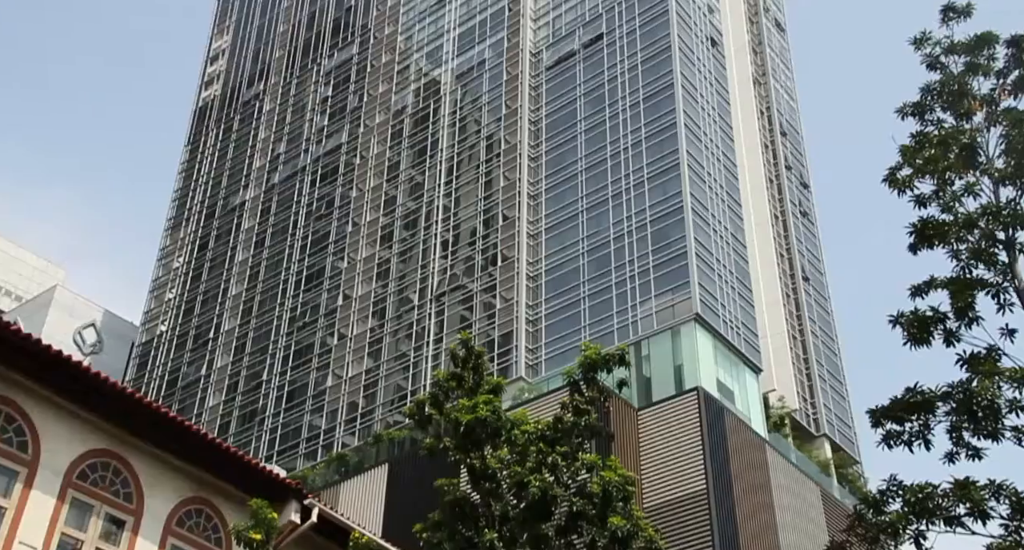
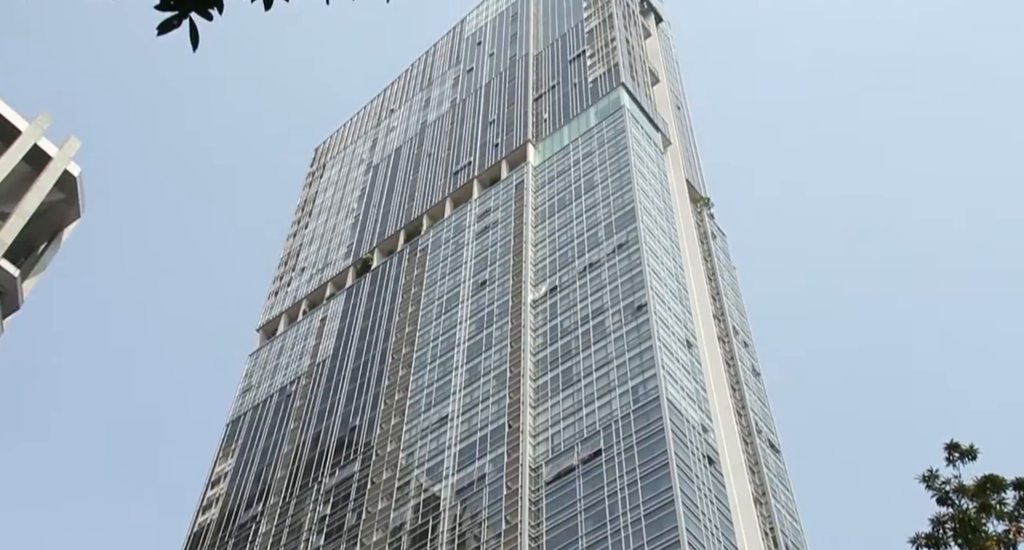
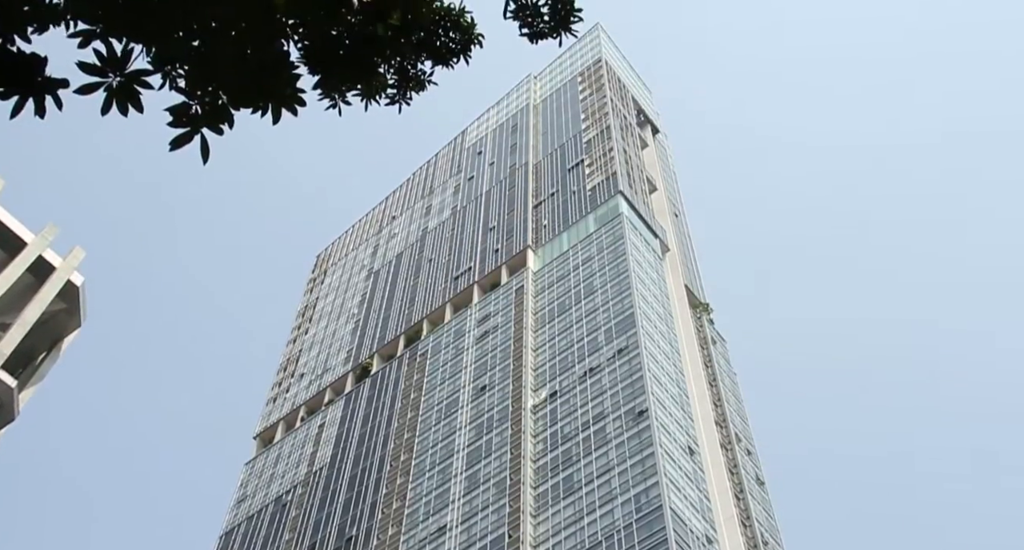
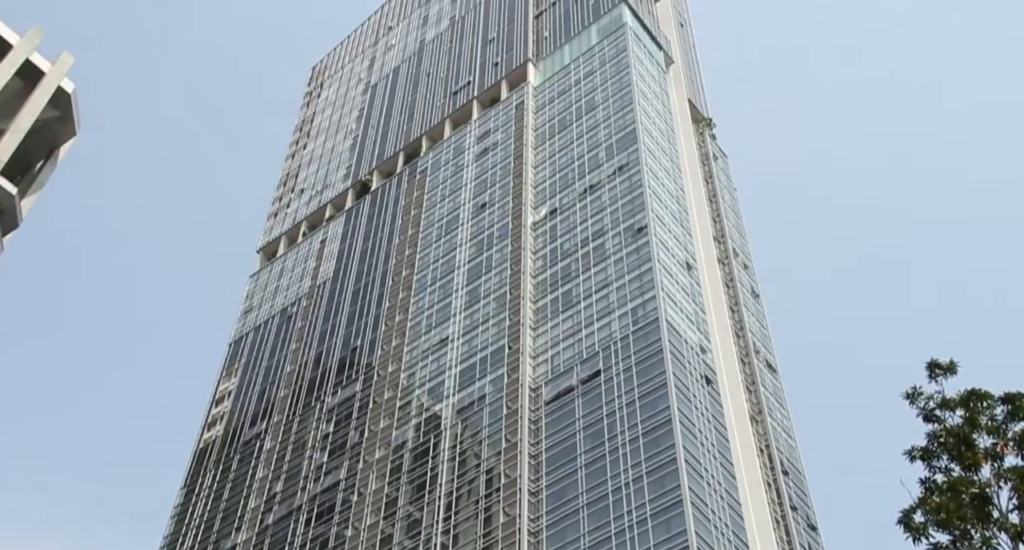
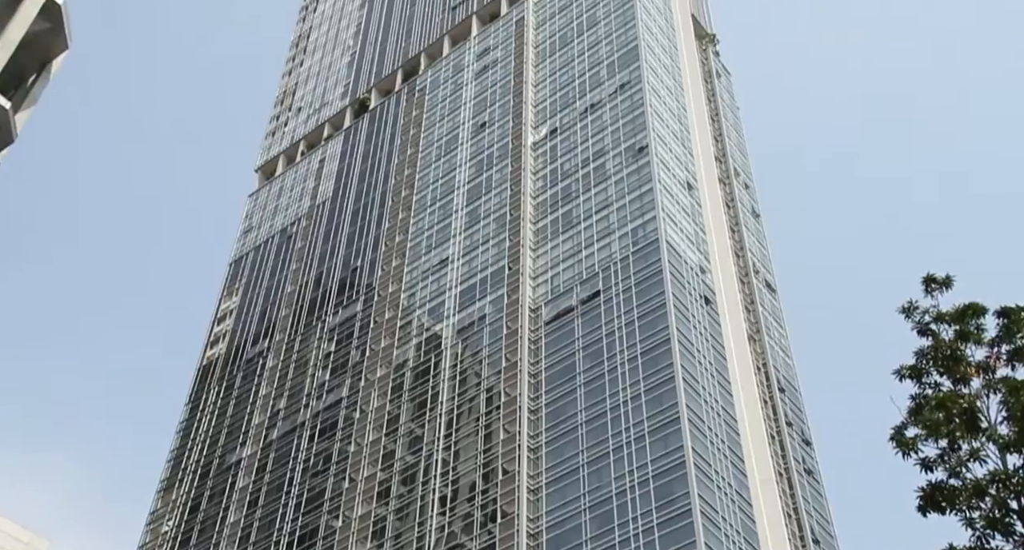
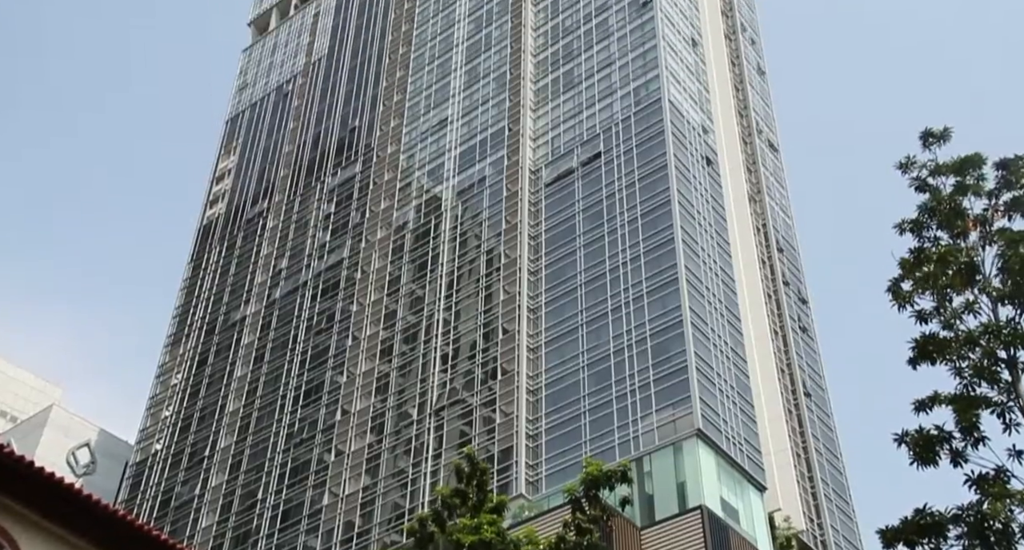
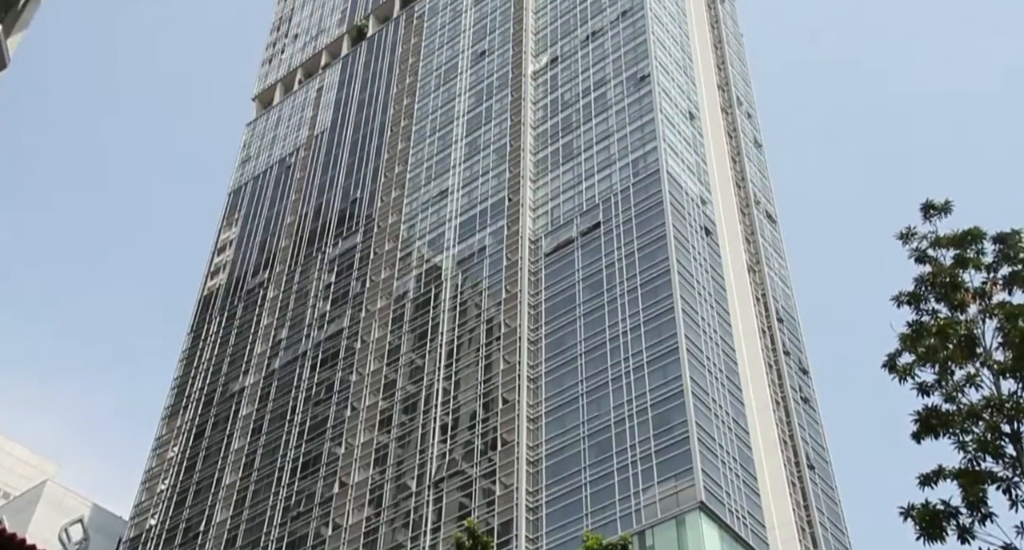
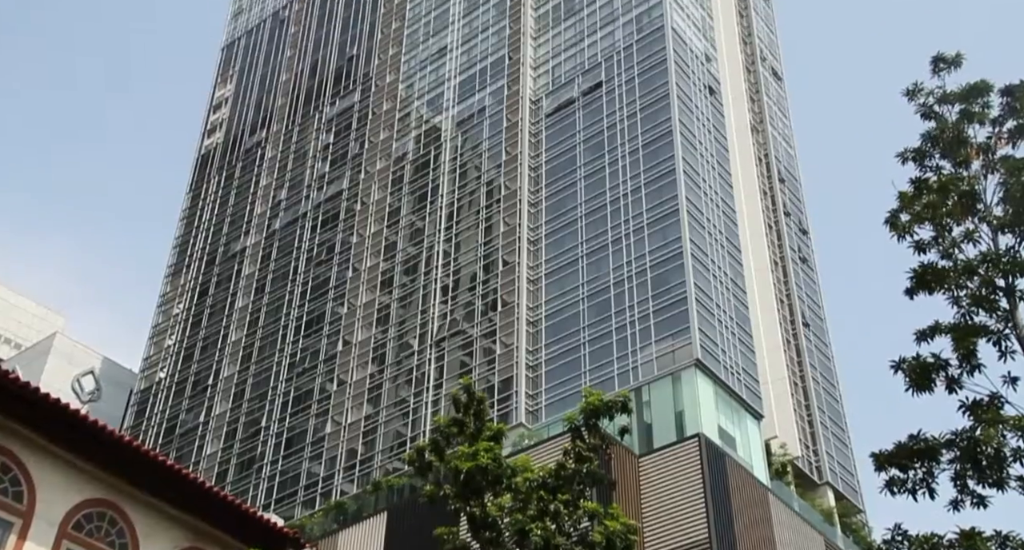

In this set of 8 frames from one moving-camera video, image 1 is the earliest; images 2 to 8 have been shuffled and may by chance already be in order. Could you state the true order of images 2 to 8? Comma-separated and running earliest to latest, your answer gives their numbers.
8, 6, 7, 5, 4, 2, 3
